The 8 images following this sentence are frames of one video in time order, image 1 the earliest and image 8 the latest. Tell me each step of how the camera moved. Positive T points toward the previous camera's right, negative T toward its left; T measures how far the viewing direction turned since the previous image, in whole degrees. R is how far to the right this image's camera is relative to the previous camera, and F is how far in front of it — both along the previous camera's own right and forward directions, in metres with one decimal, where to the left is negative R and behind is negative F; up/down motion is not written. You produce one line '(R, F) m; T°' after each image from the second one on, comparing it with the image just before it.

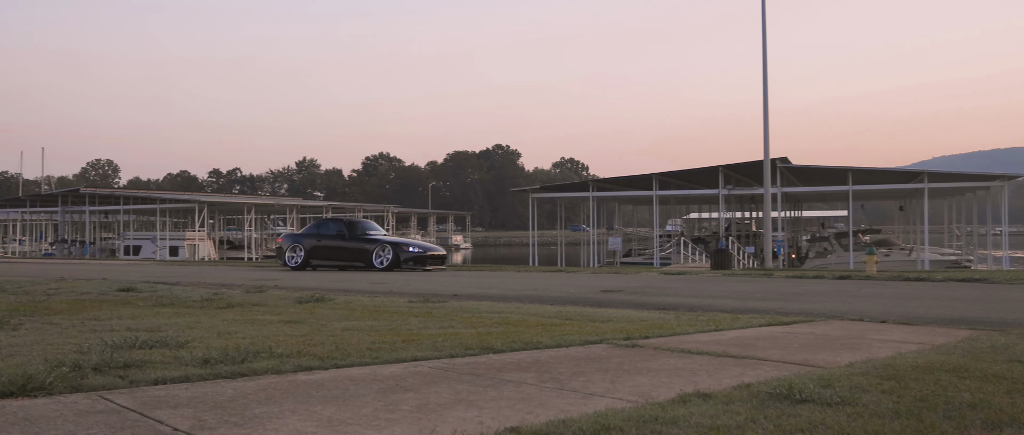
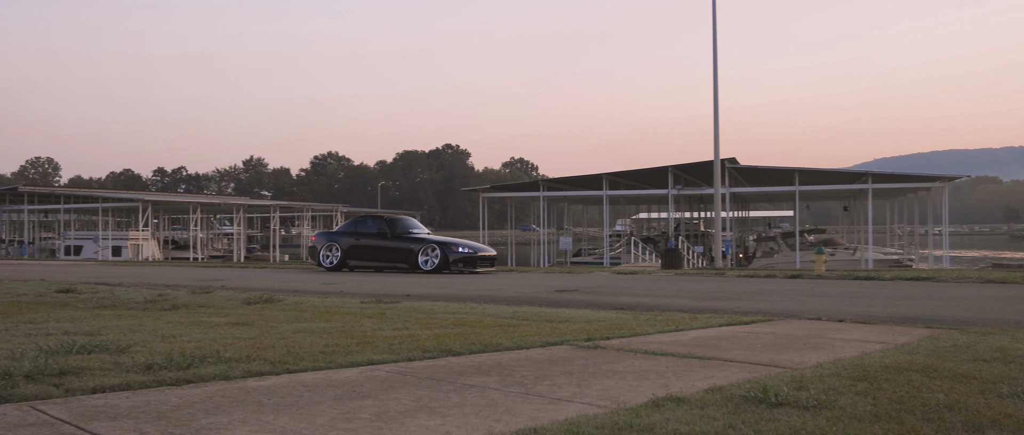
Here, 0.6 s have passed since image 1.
(-0.1, +0.2) m; +3°
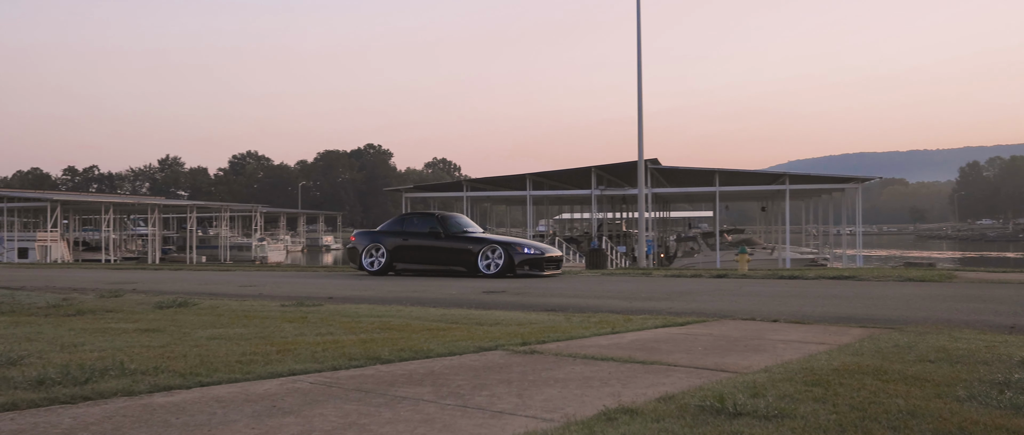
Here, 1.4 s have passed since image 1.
(-0.1, +0.3) m; +5°
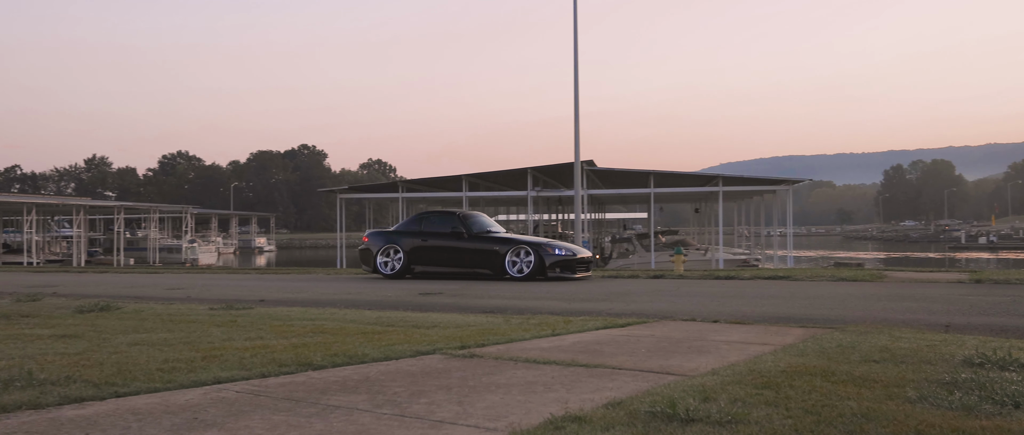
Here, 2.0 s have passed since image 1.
(0.0, +0.2) m; +4°
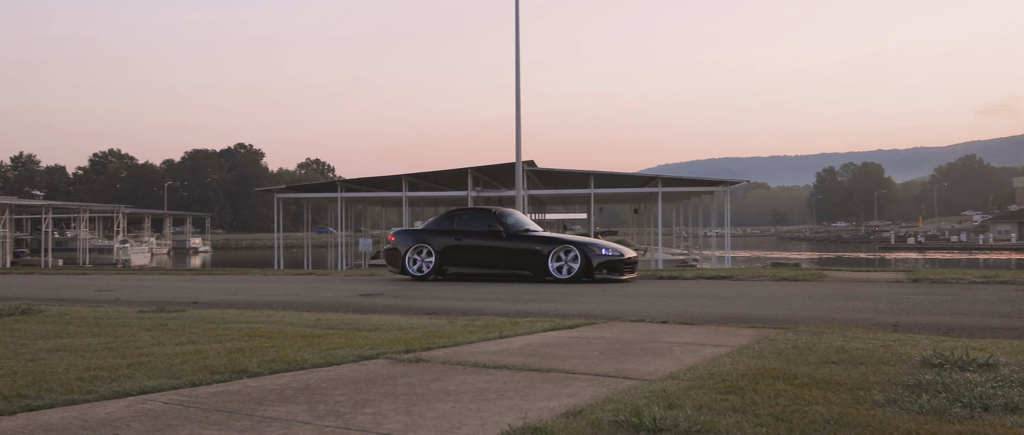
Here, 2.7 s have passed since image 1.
(0.0, +0.2) m; +4°
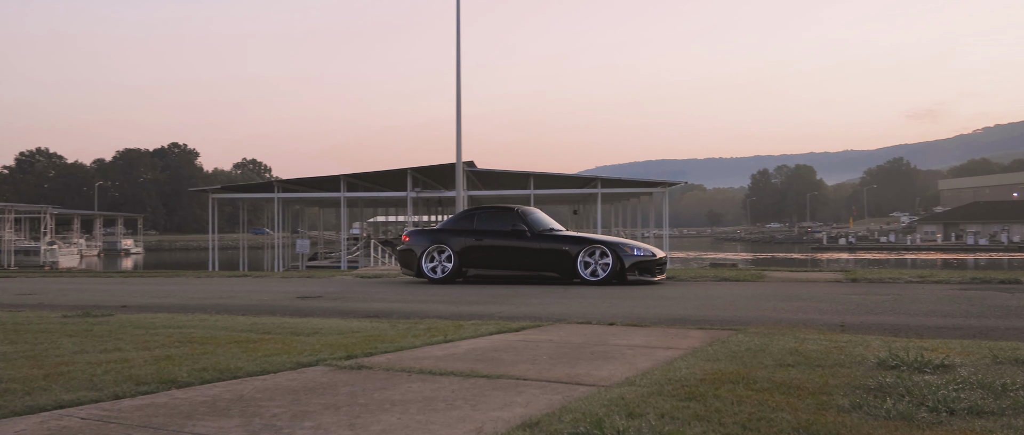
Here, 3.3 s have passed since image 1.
(0.0, +0.2) m; +4°
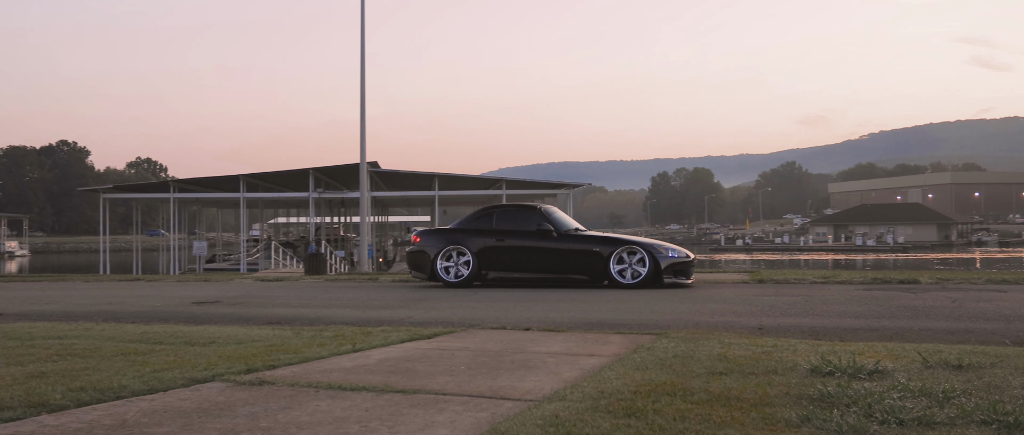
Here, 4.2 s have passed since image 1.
(+0.4, +0.3) m; -1°
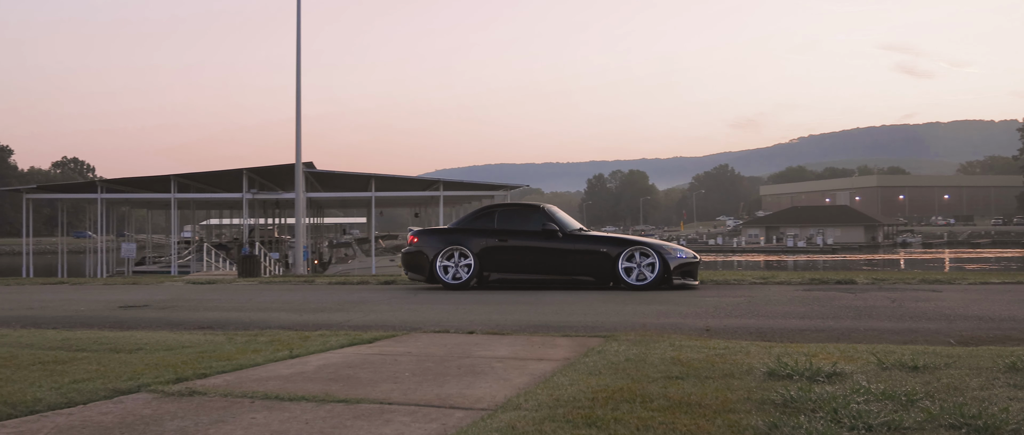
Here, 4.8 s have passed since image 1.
(+0.5, +0.2) m; -4°
